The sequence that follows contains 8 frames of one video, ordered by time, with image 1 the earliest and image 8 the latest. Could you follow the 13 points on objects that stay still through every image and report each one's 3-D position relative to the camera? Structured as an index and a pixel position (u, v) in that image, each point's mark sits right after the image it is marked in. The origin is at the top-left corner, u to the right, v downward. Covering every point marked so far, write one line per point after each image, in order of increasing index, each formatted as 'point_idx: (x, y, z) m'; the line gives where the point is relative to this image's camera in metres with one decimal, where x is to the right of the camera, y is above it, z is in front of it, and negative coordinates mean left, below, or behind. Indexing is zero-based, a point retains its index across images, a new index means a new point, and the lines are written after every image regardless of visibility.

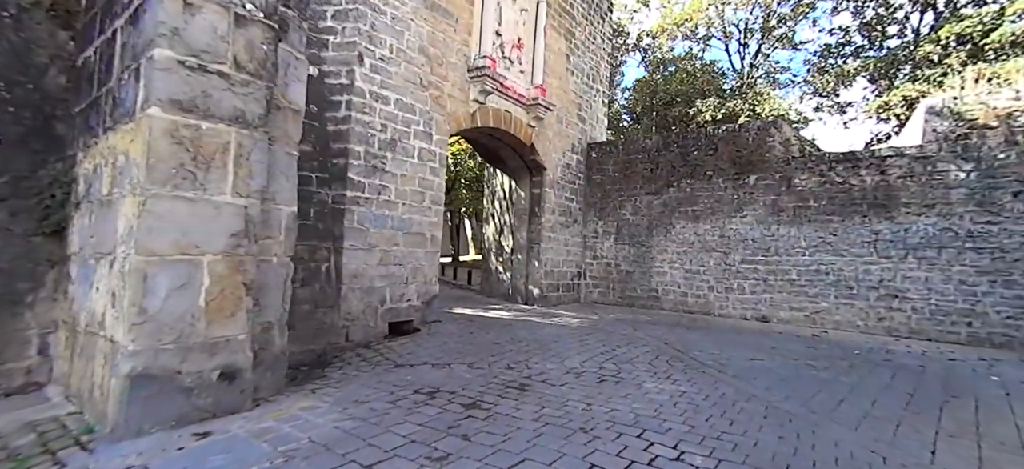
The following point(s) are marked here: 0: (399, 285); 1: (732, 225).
0: (-1.3, -0.6, +5.4) m
1: (+3.6, +0.1, +7.6) m
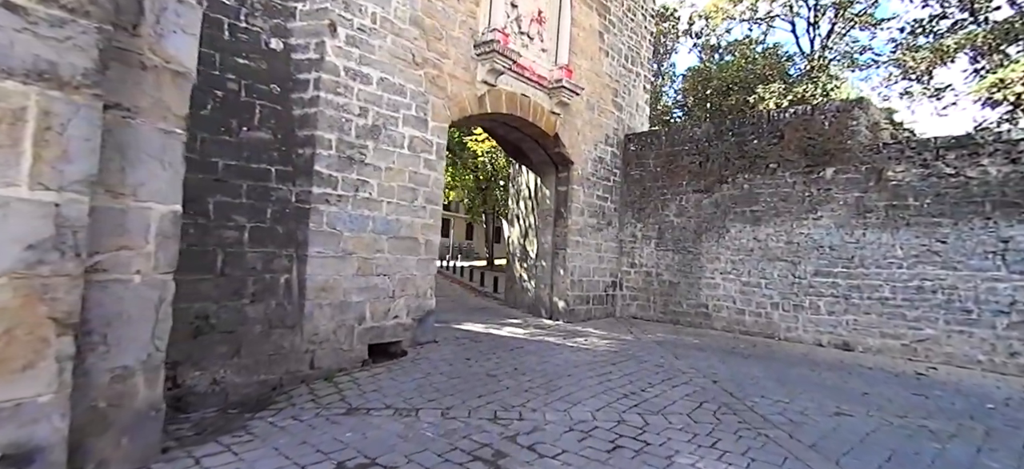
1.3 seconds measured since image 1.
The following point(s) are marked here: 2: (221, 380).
0: (-1.3, -0.6, +4.5) m
1: (+3.8, +0.1, +6.1) m
2: (-2.2, -1.1, +3.5) m
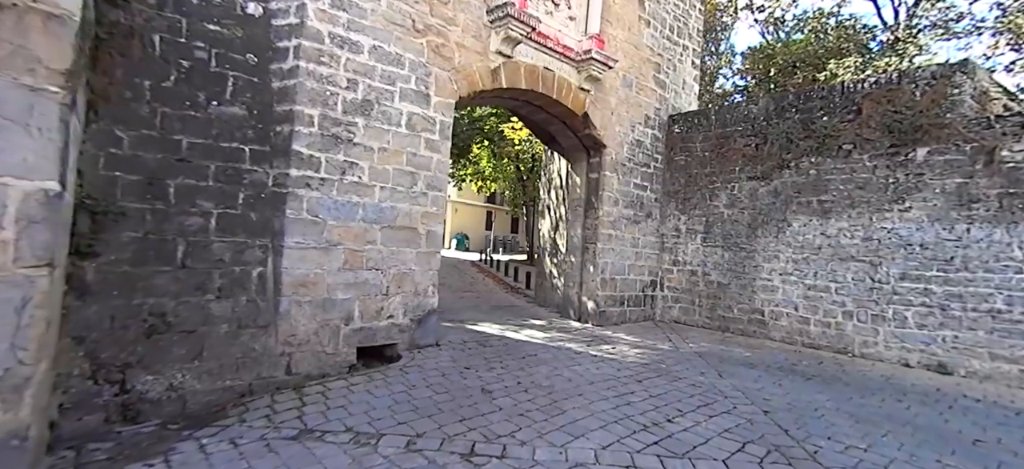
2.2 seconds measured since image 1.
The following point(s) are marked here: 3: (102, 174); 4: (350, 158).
0: (-1.2, -0.5, +4.0) m
1: (+4.1, +0.1, +5.1) m
2: (-2.2, -1.0, +3.1) m
3: (-2.6, +0.4, +3.0) m
4: (-1.4, +0.6, +3.9) m
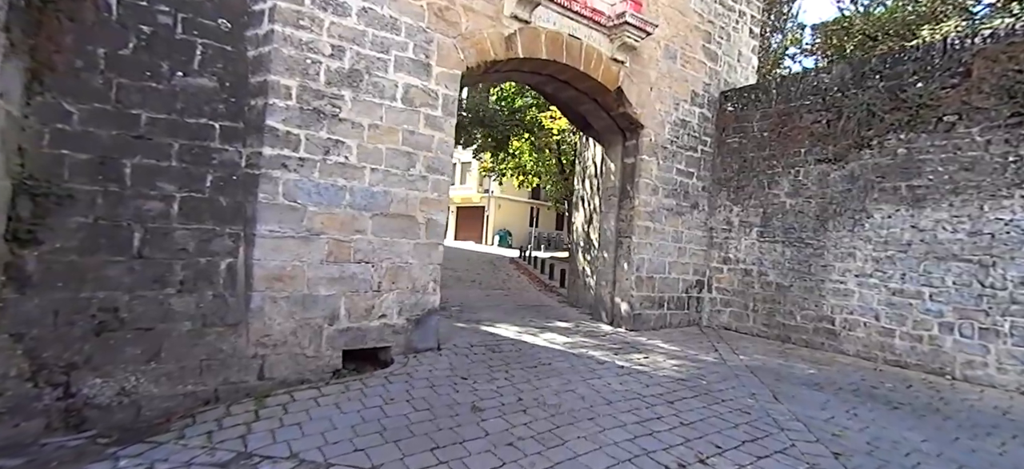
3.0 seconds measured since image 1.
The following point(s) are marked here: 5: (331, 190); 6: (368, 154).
0: (-1.1, -0.5, +3.5) m
1: (+4.2, +0.2, +4.0) m
2: (-2.3, -0.9, +2.8) m
3: (-2.7, +0.5, +2.7) m
4: (-1.3, +0.7, +3.4) m
5: (-1.3, +0.3, +3.4) m
6: (-1.1, +0.6, +3.6) m
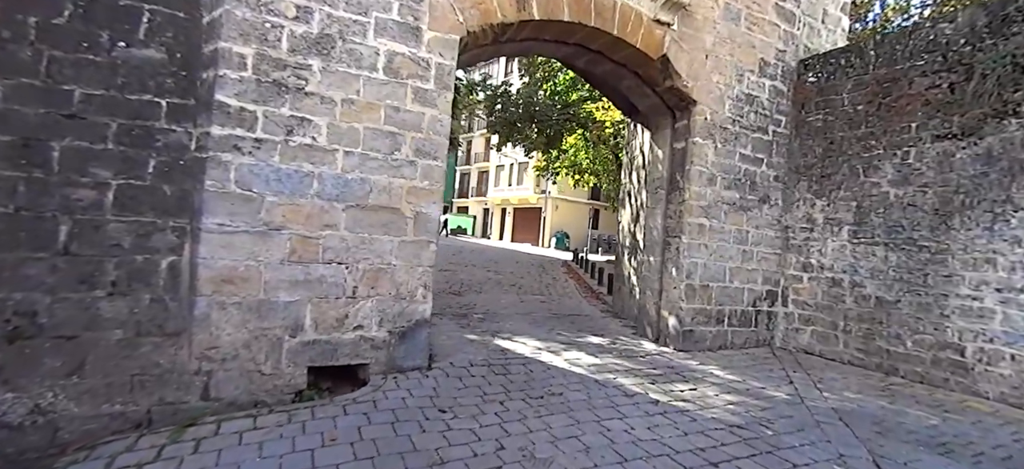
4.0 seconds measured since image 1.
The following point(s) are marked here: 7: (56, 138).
0: (-1.1, -0.4, +3.0) m
1: (+4.2, +0.2, +2.7) m
2: (-2.4, -0.9, +2.4) m
3: (-2.8, +0.5, +2.3) m
4: (-1.3, +0.8, +2.9) m
5: (-1.3, +0.4, +2.9) m
6: (-1.1, +0.6, +3.0) m
7: (-2.5, +0.5, +2.5) m
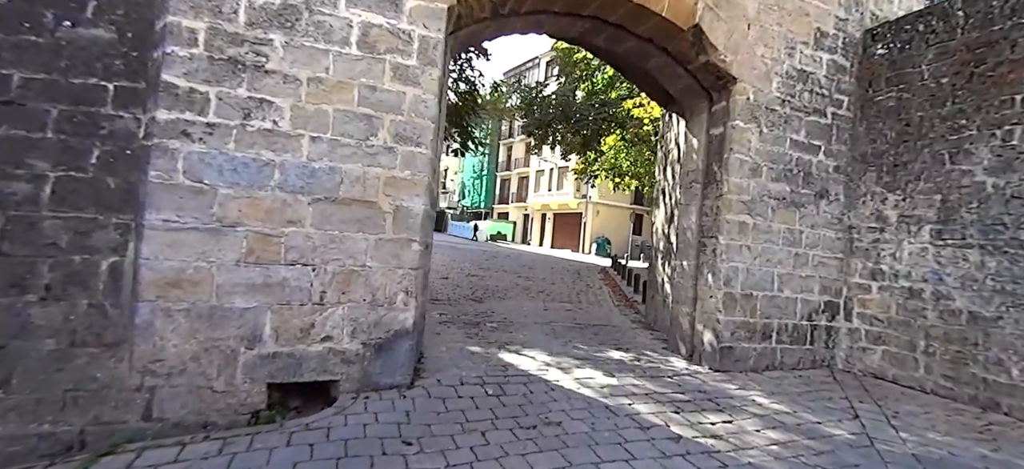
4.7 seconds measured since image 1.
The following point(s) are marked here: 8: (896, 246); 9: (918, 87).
0: (-1.2, -0.4, +2.6) m
1: (+4.1, +0.2, +1.8) m
2: (-2.5, -0.9, +2.1) m
3: (-2.9, +0.5, +2.1) m
4: (-1.4, +0.8, +2.5) m
5: (-1.4, +0.4, +2.5) m
6: (-1.2, +0.7, +2.6) m
7: (-2.6, +0.5, +2.3) m
8: (+3.2, -0.1, +3.9) m
9: (+3.4, +1.2, +3.9) m
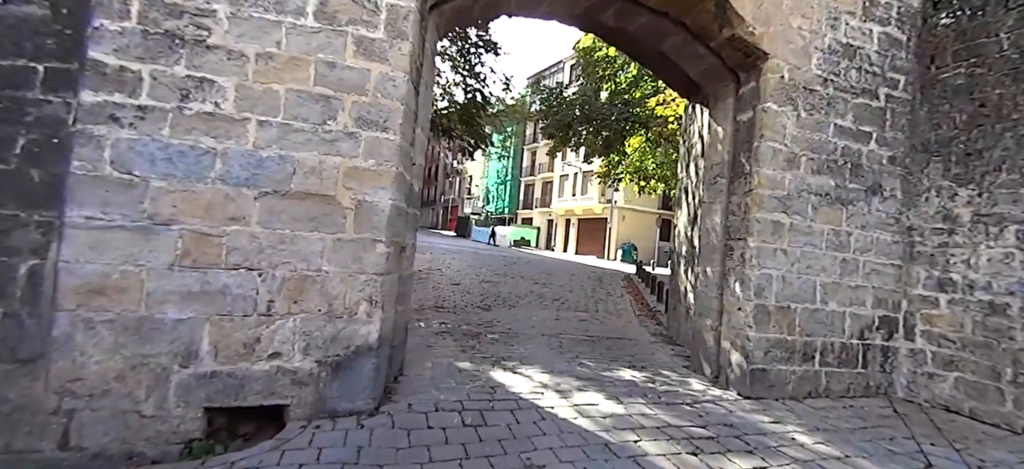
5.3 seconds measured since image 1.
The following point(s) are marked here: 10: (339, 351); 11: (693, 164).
0: (-1.3, -0.4, +2.2) m
1: (+3.9, +0.2, +1.1) m
2: (-2.6, -0.9, +1.8) m
3: (-3.0, +0.5, +1.9) m
4: (-1.5, +0.8, +2.2) m
5: (-1.5, +0.4, +2.2) m
6: (-1.3, +0.7, +2.3) m
7: (-2.7, +0.5, +2.0) m
8: (+3.2, -0.1, +3.2) m
9: (+3.4, +1.2, +3.2) m
10: (-0.9, -0.6, +2.4) m
11: (+1.9, +0.7, +4.8) m
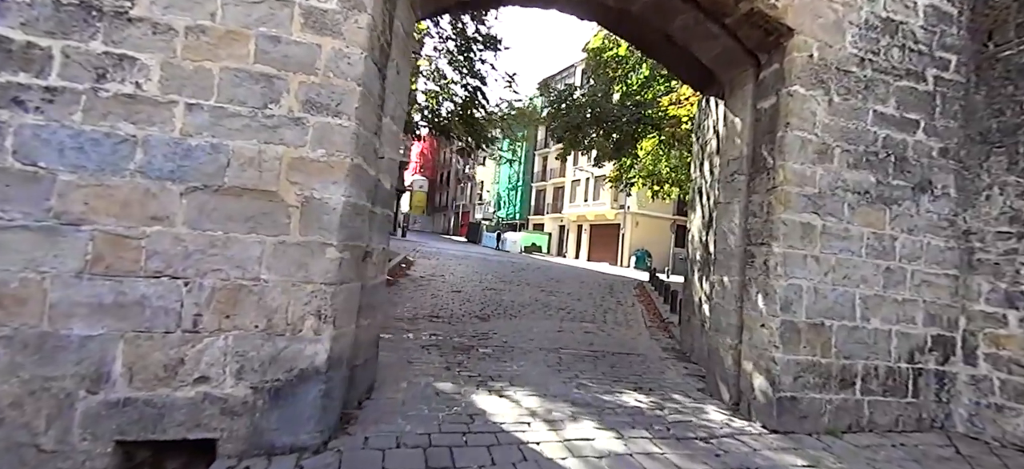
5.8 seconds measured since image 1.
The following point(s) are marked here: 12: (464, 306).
0: (-1.4, -0.4, +1.9) m
1: (+3.8, +0.2, +0.5) m
2: (-2.8, -0.9, +1.5) m
3: (-3.2, +0.5, +1.6) m
4: (-1.6, +0.8, +1.9) m
5: (-1.6, +0.4, +1.9) m
6: (-1.4, +0.6, +2.0) m
7: (-2.8, +0.5, +1.8) m
8: (+3.1, -0.1, +2.7) m
9: (+3.3, +1.2, +2.7) m
10: (-1.0, -0.6, +2.0) m
11: (+1.9, +0.7, +4.3) m
12: (-0.6, -1.0, +6.2) m
